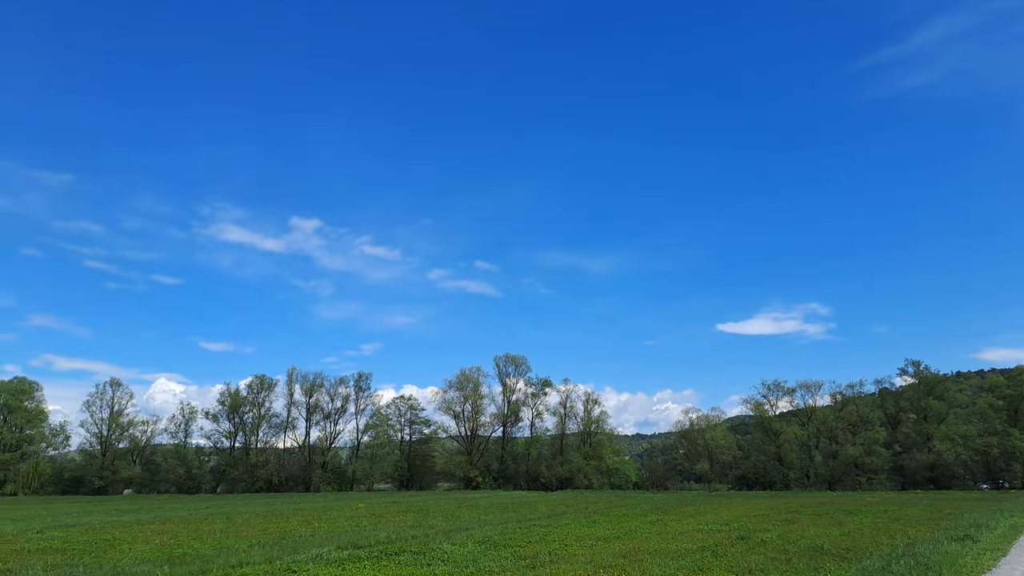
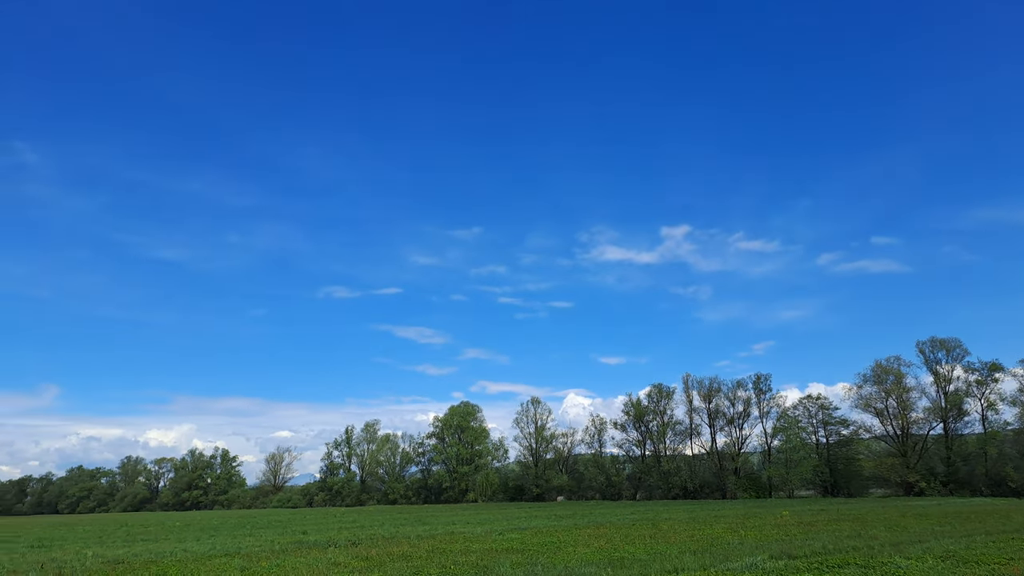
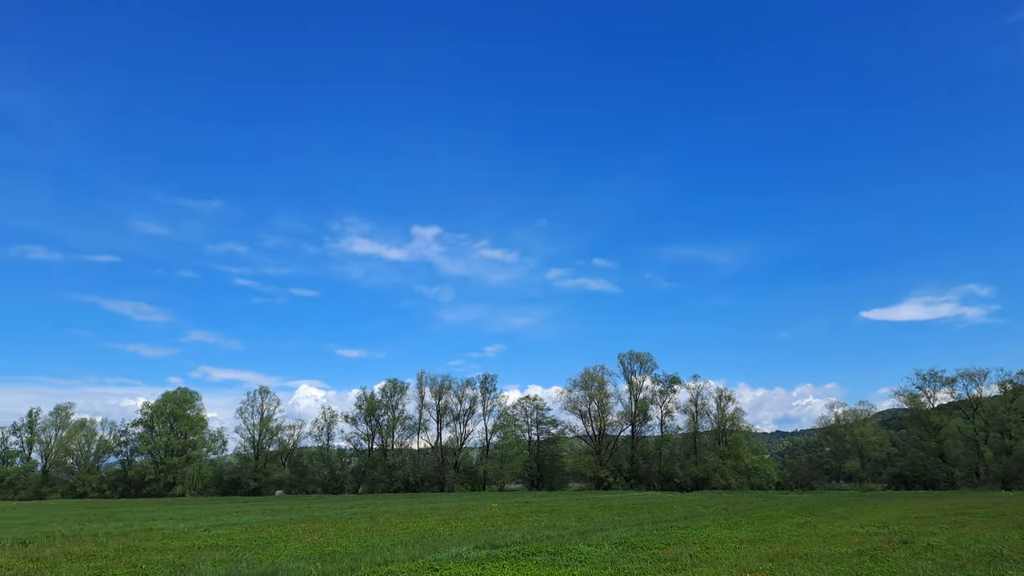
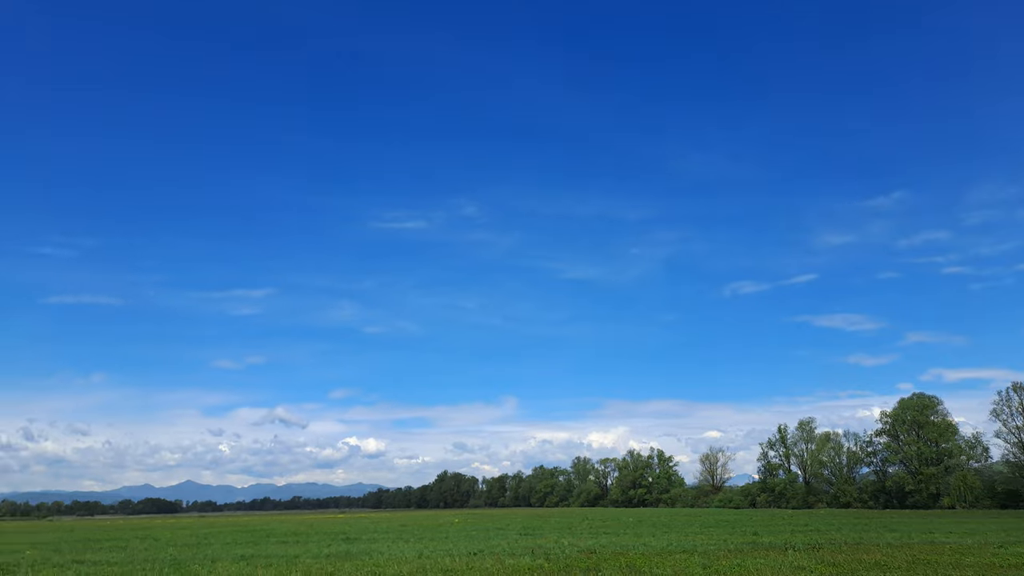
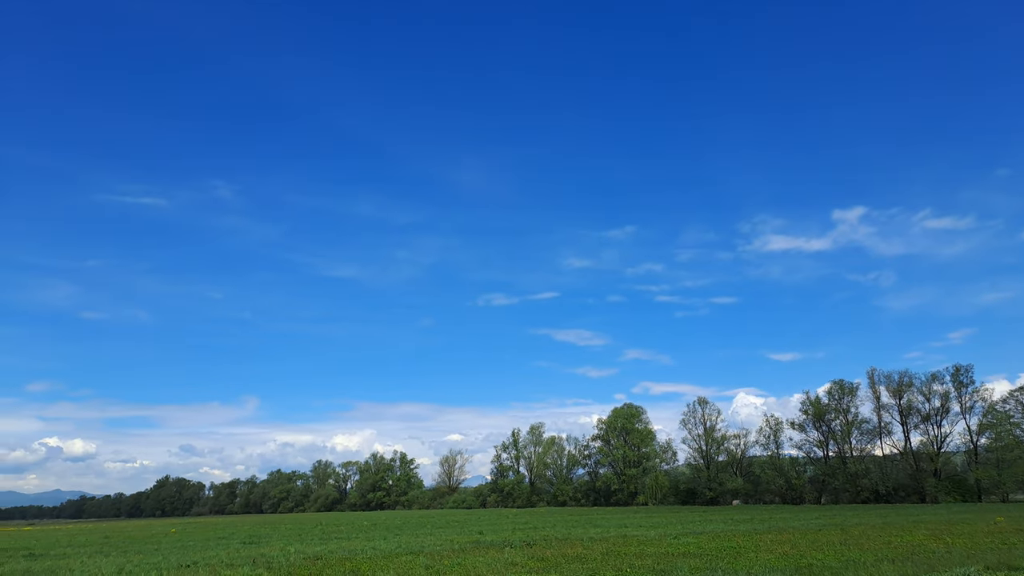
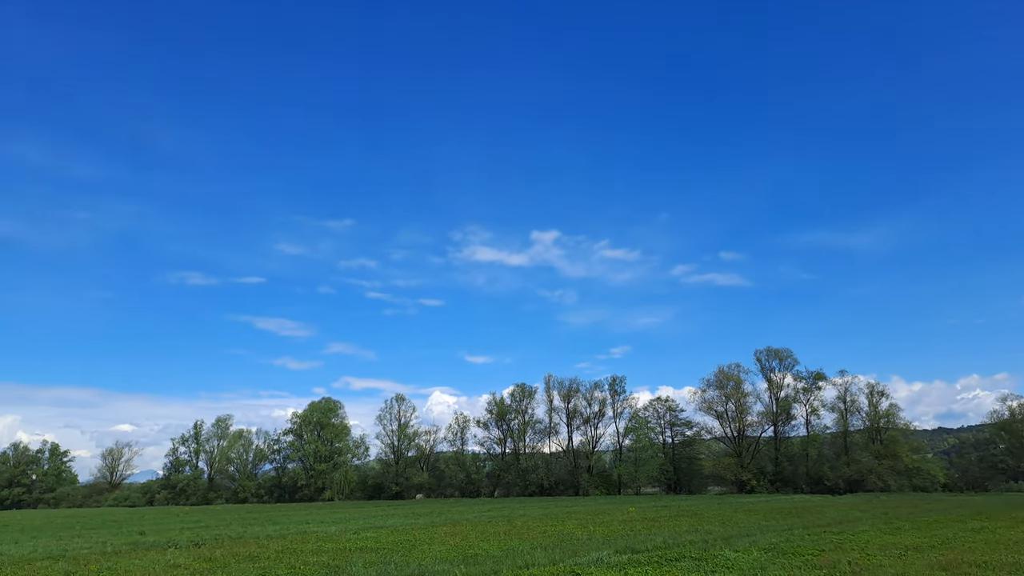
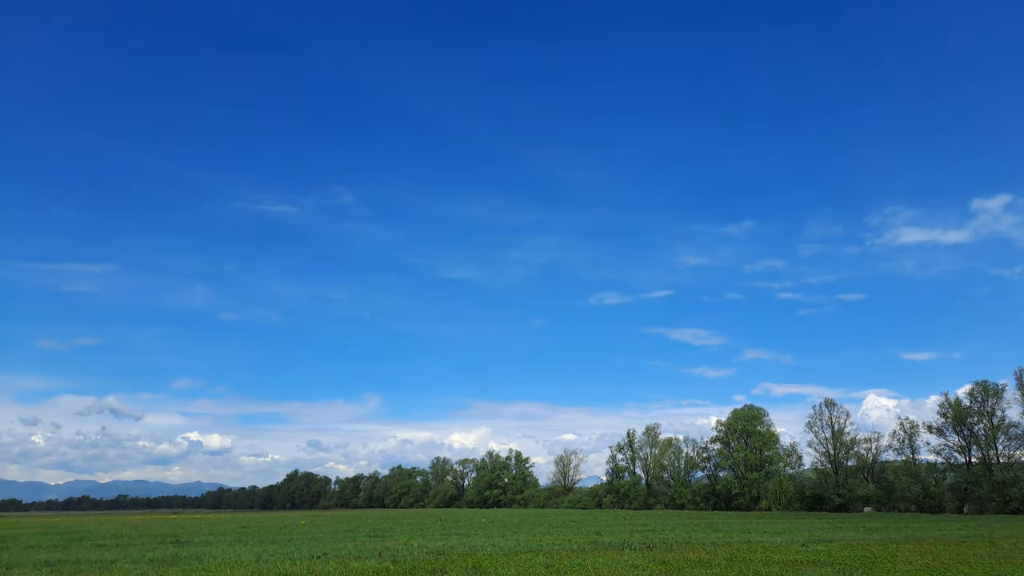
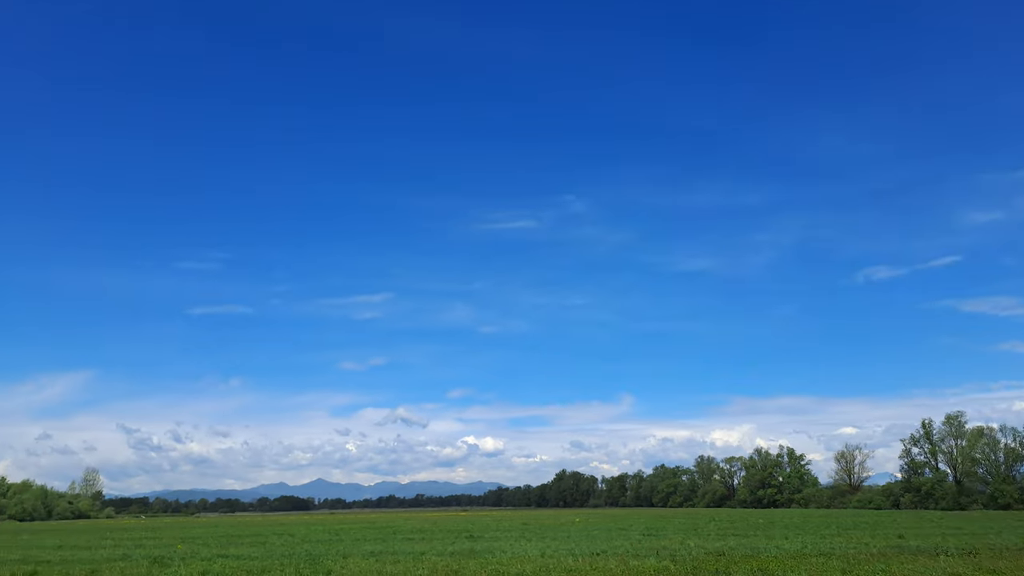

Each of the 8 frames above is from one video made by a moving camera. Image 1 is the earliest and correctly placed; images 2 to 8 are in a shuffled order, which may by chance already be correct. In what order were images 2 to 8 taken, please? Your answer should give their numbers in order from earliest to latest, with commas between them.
3, 6, 2, 5, 7, 4, 8
